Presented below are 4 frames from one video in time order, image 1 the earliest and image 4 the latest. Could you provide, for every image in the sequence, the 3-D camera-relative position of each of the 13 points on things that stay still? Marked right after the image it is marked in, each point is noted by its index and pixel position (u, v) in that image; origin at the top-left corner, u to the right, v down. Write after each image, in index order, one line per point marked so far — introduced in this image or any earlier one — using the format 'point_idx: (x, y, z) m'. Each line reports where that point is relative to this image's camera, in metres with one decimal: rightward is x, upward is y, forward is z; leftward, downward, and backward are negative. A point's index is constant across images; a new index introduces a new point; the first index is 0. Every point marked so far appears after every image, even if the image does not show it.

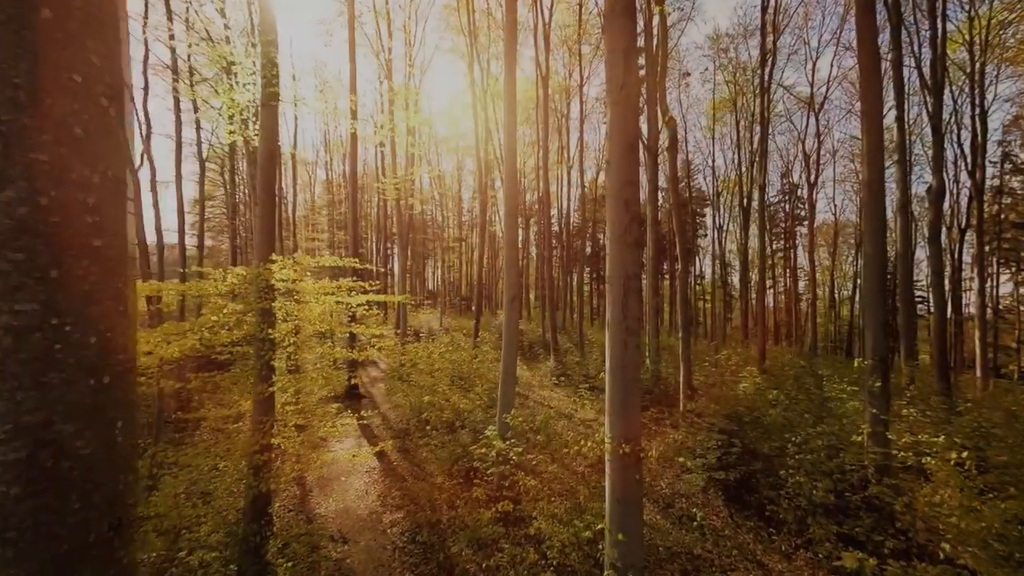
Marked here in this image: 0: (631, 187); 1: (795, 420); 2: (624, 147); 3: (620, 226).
0: (+1.0, +0.9, +3.9) m
1: (+4.5, -2.1, +7.1) m
2: (+1.0, +1.2, +3.9) m
3: (+0.9, +0.6, +3.8) m
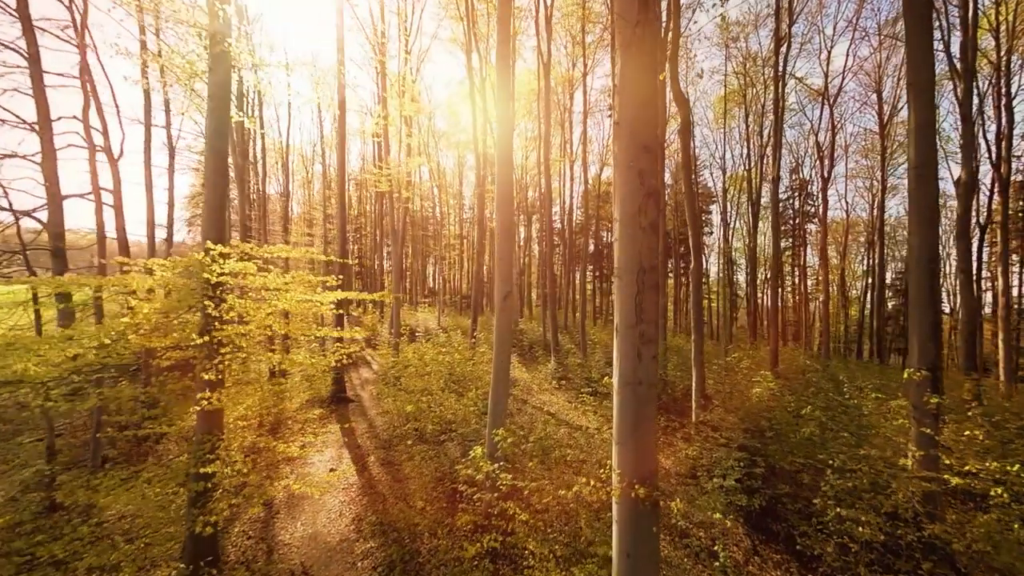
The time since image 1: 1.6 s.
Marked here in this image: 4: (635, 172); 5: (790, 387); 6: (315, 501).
0: (+0.9, +0.9, +3.0) m
1: (+4.4, -2.1, +6.2) m
2: (+0.9, +1.3, +3.1) m
3: (+0.8, +0.6, +3.0) m
4: (+0.8, +0.8, +3.0) m
5: (+7.1, -2.5, +11.5) m
6: (-2.9, -3.1, +6.6) m
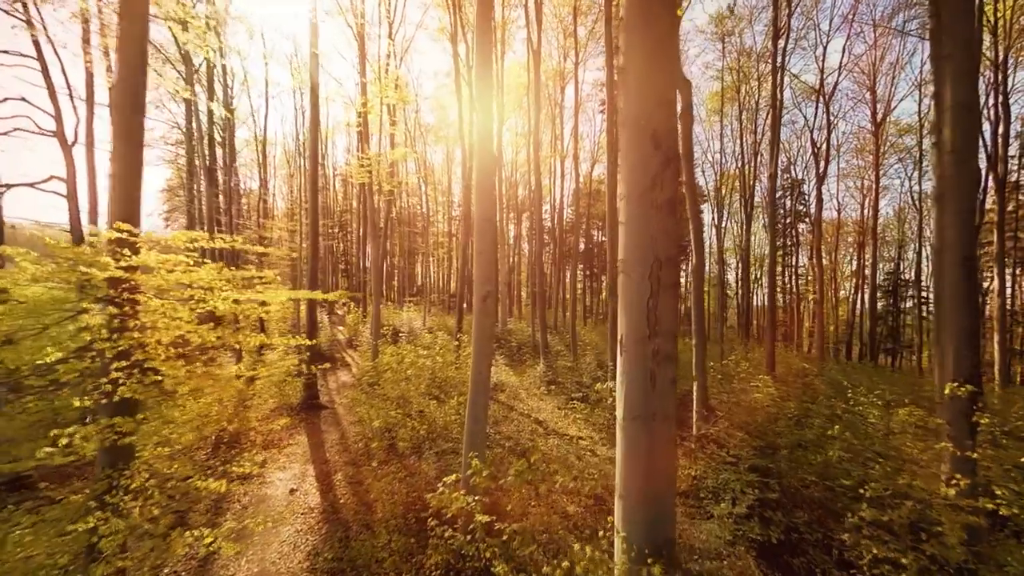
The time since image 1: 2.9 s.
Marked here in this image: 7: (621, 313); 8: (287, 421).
0: (+0.8, +0.9, +2.3) m
1: (+4.1, -2.1, +5.6) m
2: (+0.7, +1.3, +2.3) m
3: (+0.7, +0.6, +2.3) m
4: (+0.7, +0.8, +2.3) m
5: (+6.8, -2.6, +10.9) m
6: (-3.1, -3.1, +5.8) m
7: (+0.6, -0.1, +2.3) m
8: (-4.9, -2.9, +9.7) m
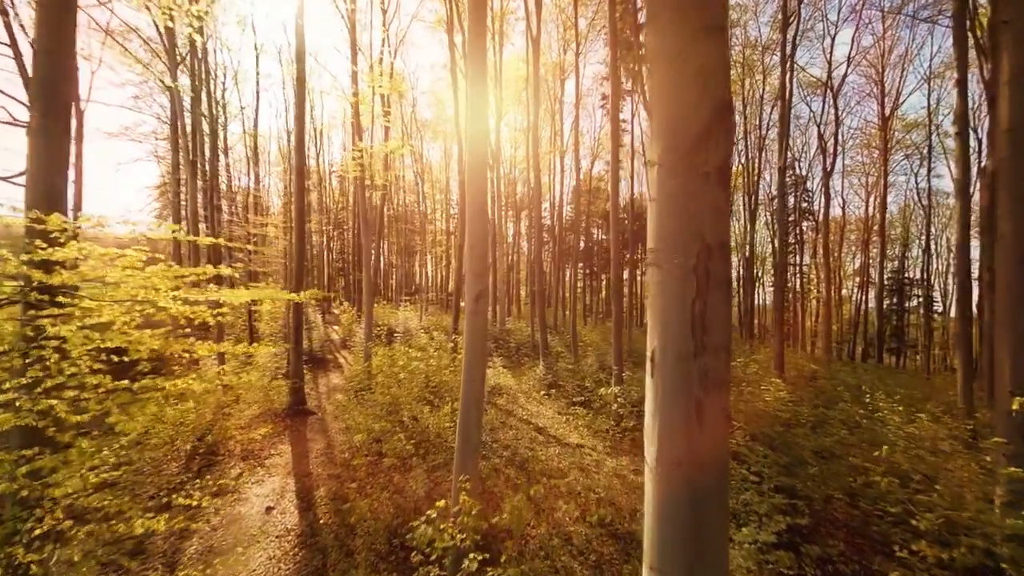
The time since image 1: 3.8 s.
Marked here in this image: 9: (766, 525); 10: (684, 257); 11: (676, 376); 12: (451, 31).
0: (+0.8, +0.9, +1.7) m
1: (+4.1, -2.1, +5.0) m
2: (+0.7, +1.3, +1.7) m
3: (+0.6, +0.6, +1.7) m
4: (+0.7, +0.8, +1.7) m
5: (+6.7, -2.5, +10.3) m
6: (-3.2, -3.1, +5.2) m
7: (+0.5, -0.1, +1.7) m
8: (-4.9, -2.8, +9.1) m
9: (+2.7, -2.5, +4.8) m
10: (+0.6, +0.1, +1.6) m
11: (+0.6, -0.3, +1.6) m
12: (-2.3, +9.7, +16.8) m
